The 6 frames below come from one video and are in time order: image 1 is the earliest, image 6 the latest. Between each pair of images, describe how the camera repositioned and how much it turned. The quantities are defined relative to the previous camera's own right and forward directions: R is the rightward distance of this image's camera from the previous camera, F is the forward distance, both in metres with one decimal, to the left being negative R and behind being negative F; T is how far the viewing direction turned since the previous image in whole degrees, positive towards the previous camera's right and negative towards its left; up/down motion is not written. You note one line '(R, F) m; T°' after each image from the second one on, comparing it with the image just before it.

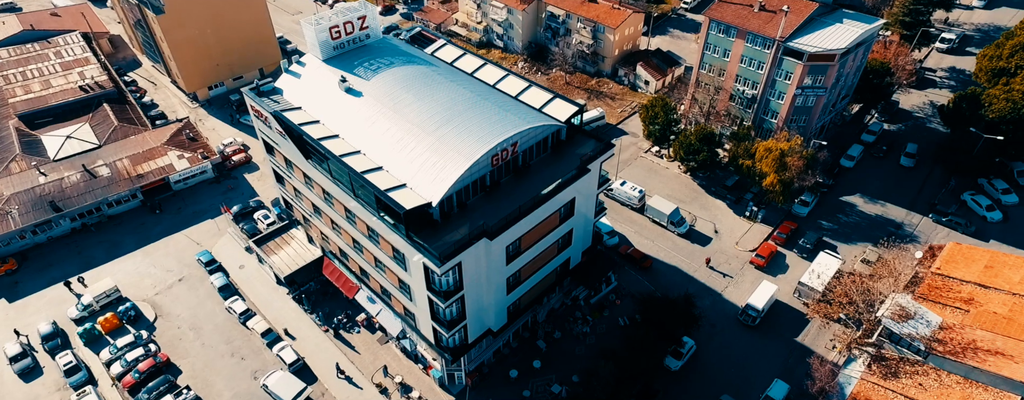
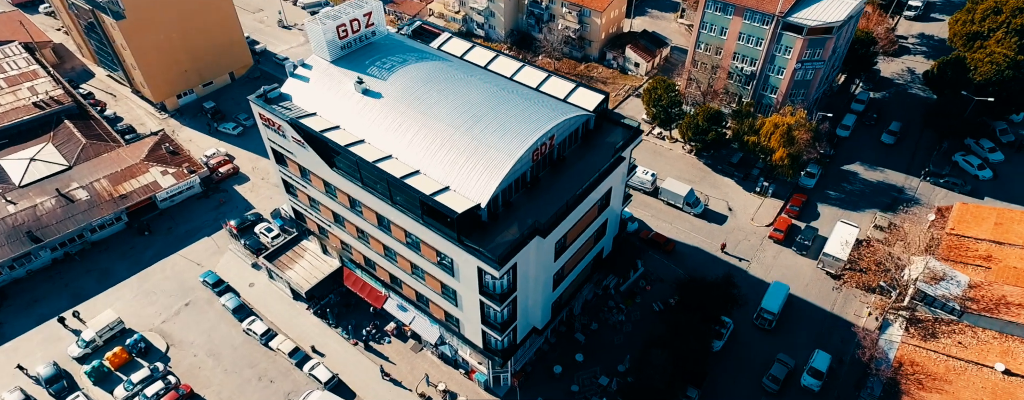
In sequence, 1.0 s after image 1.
(-7.5, +1.5) m; +5°
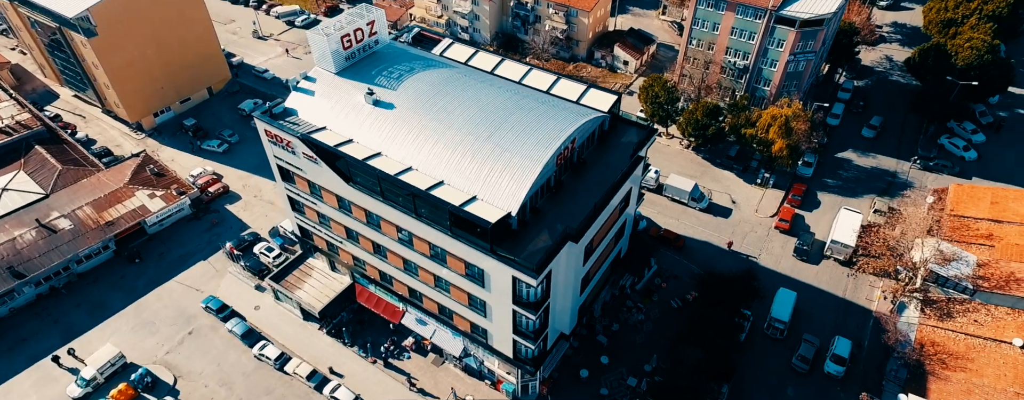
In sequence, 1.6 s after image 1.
(-4.8, +0.8) m; +4°
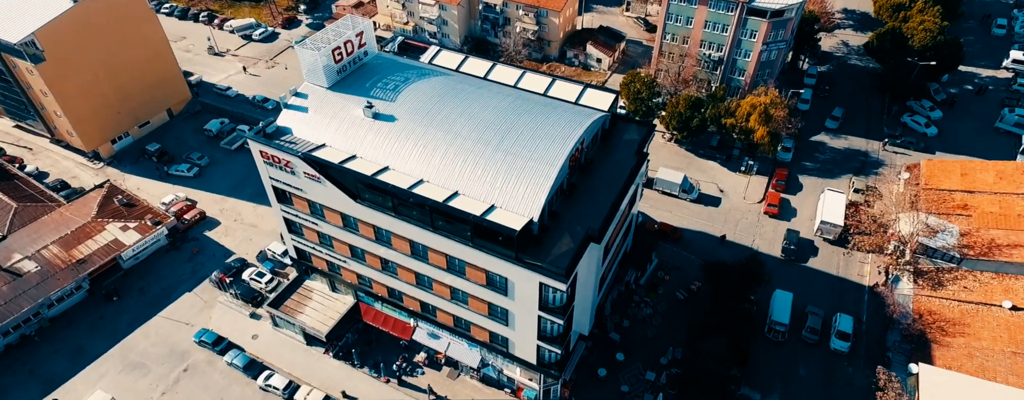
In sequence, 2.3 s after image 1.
(-5.2, +0.7) m; +5°
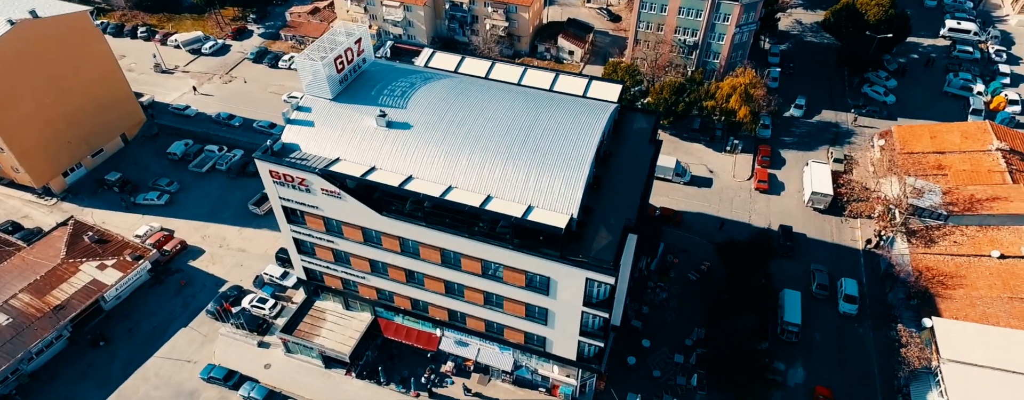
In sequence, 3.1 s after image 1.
(-7.2, +1.0) m; +6°
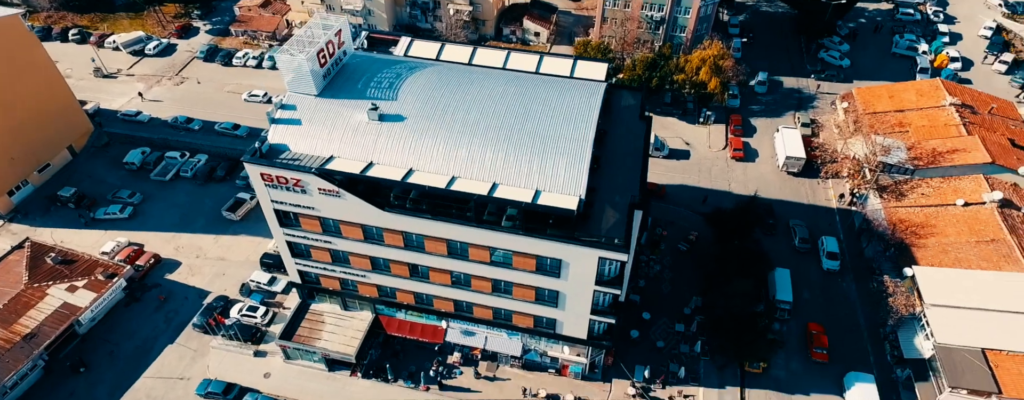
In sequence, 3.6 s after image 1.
(-4.3, +0.4) m; +5°
